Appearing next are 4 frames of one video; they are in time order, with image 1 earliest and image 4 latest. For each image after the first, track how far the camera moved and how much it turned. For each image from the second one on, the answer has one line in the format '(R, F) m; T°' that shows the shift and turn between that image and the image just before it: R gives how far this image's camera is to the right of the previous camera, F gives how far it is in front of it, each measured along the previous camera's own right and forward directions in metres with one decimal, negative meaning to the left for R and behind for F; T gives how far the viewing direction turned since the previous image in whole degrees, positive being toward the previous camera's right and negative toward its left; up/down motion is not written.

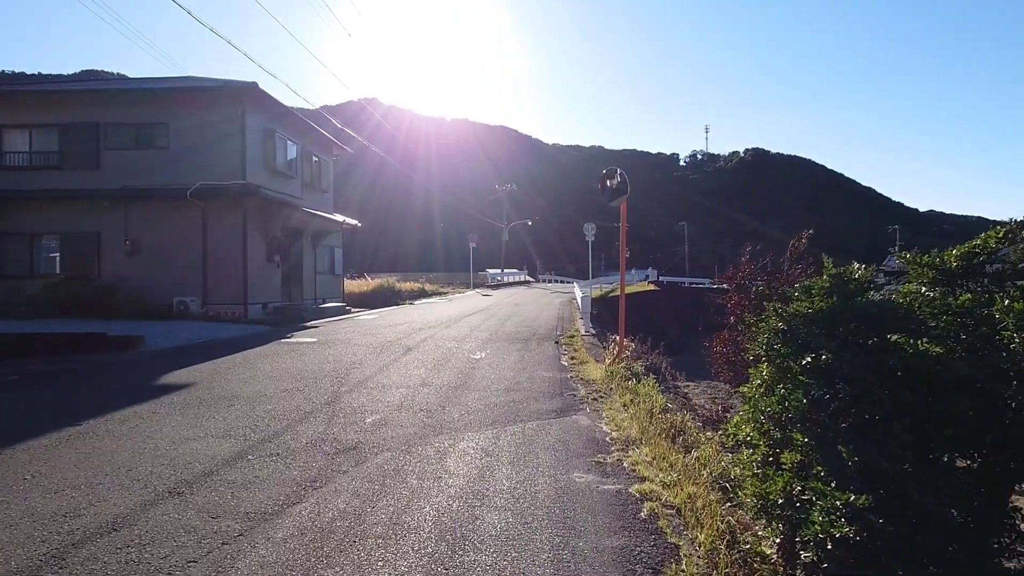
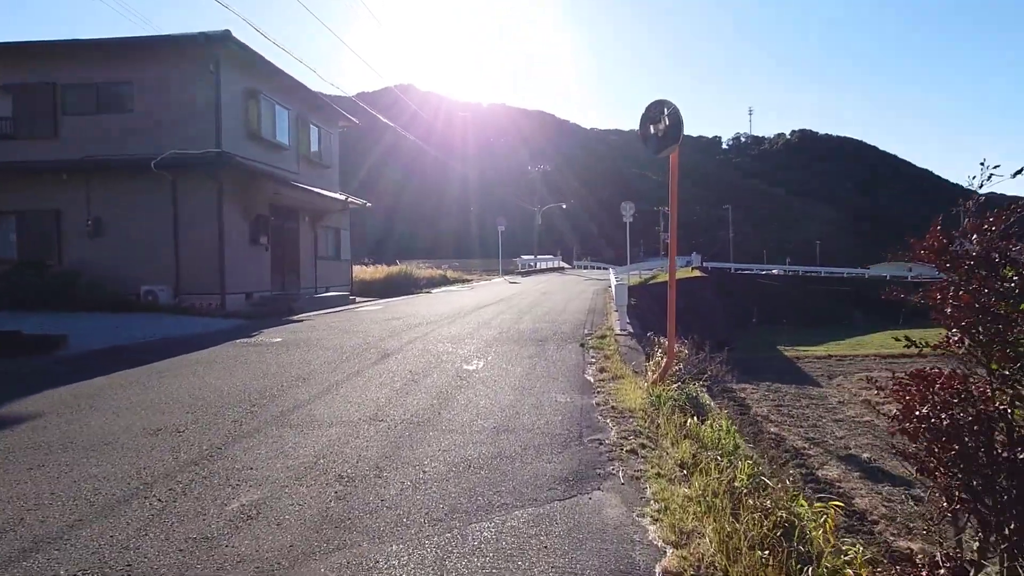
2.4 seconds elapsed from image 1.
(+0.4, +2.7) m; -3°
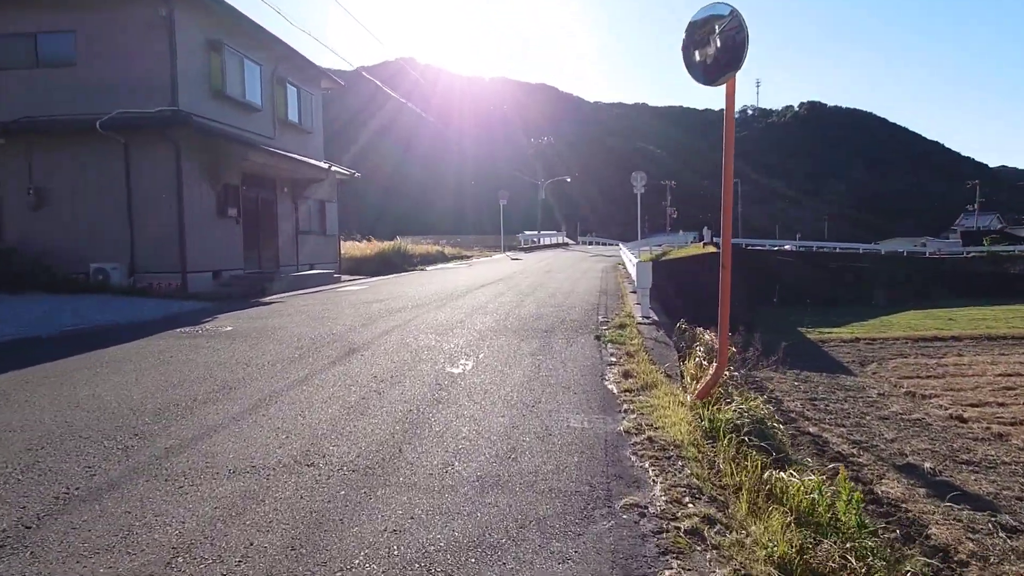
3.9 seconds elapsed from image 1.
(+0.1, +1.8) m; 0°
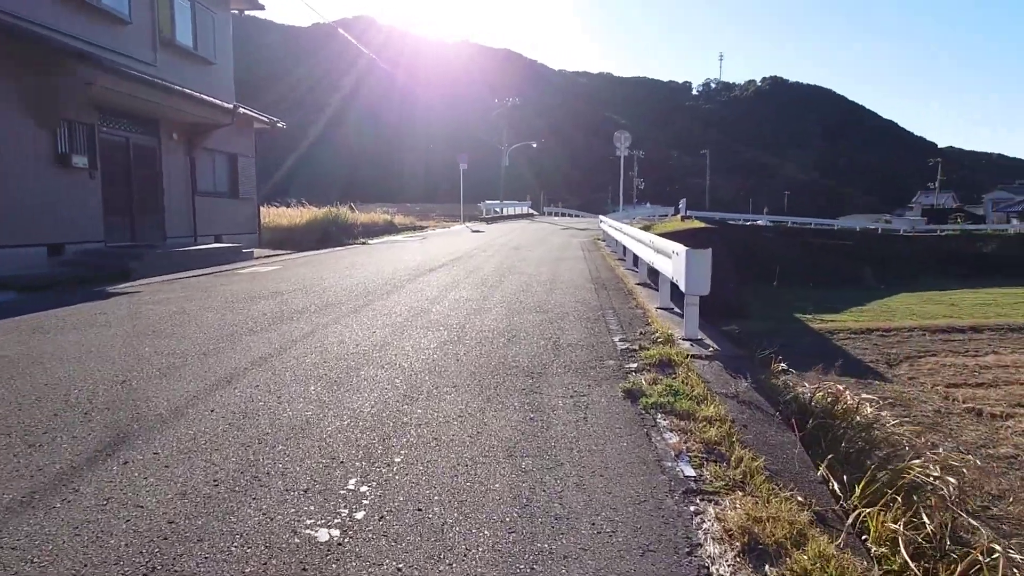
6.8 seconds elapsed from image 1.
(0.0, +3.5) m; +4°
